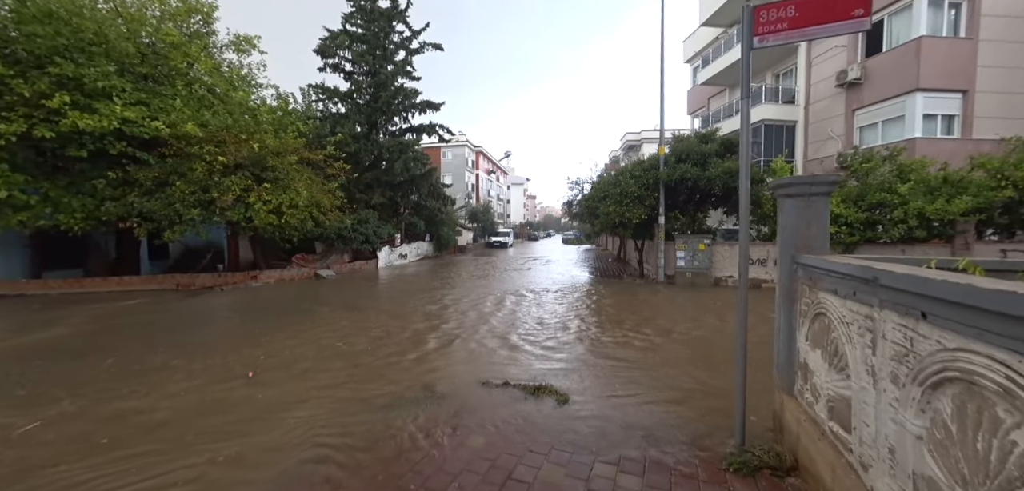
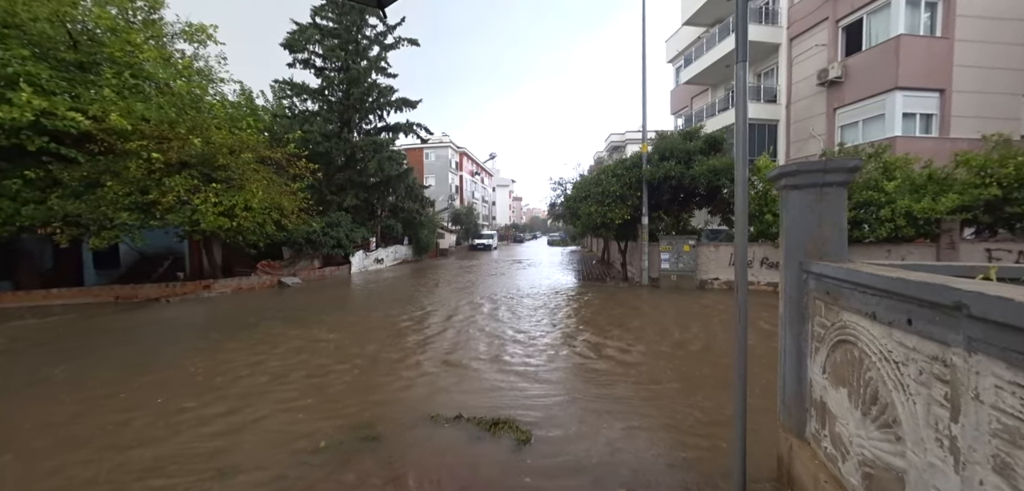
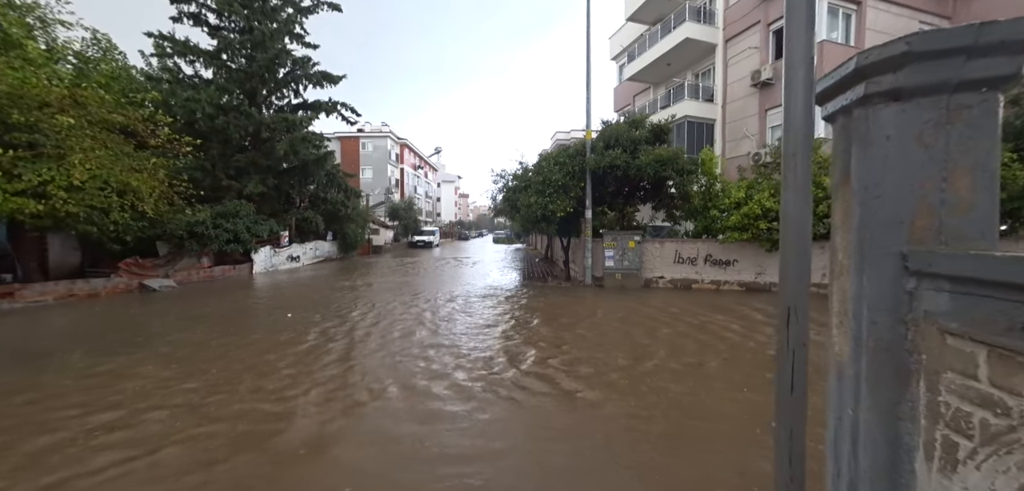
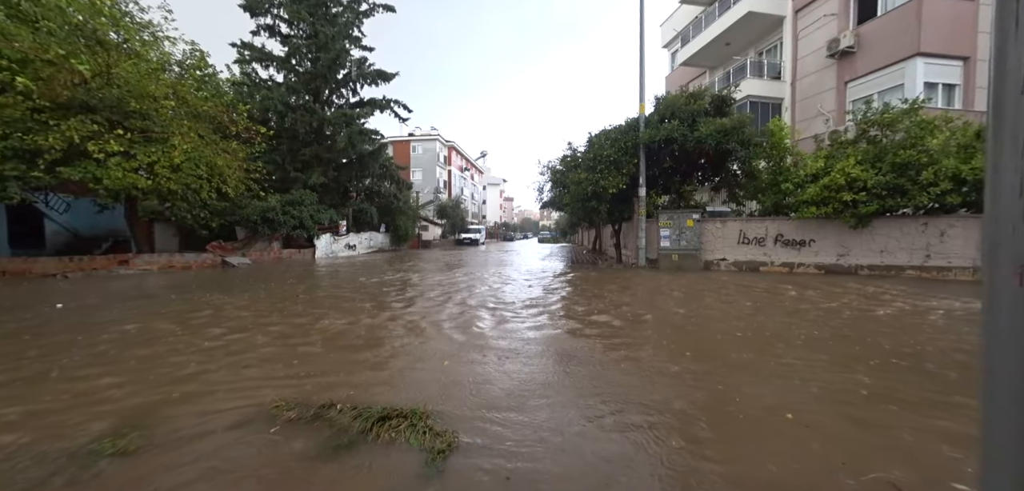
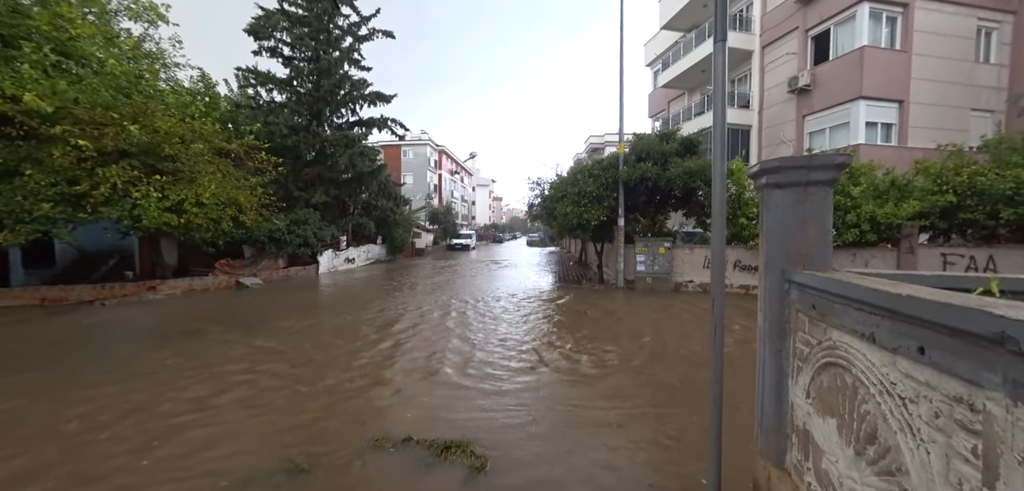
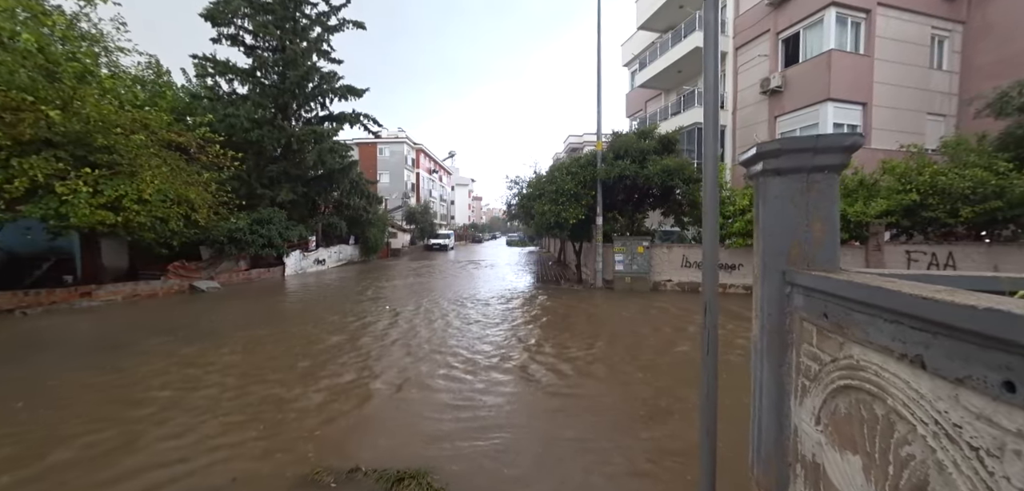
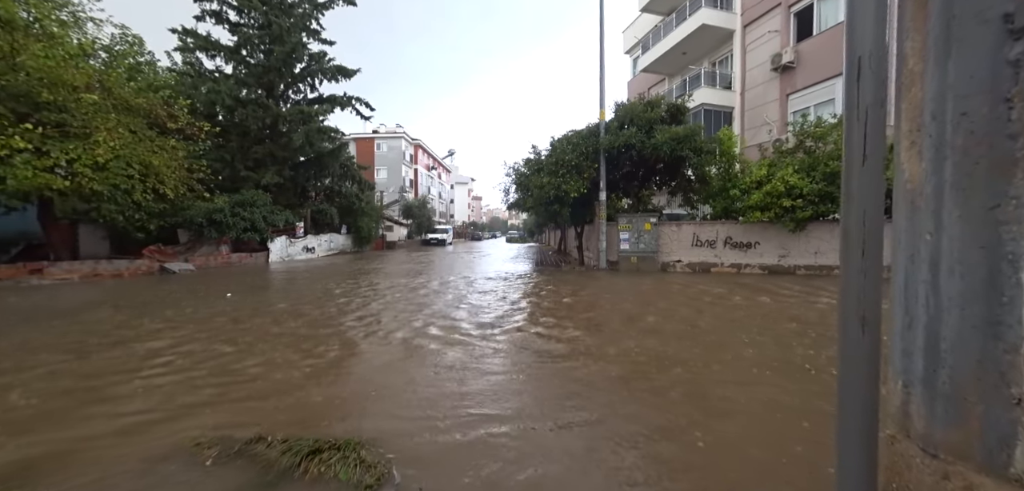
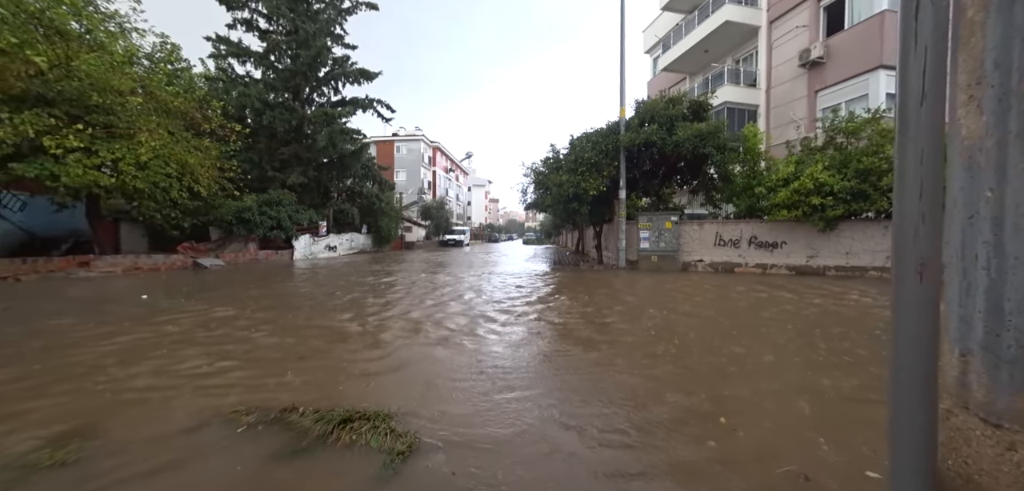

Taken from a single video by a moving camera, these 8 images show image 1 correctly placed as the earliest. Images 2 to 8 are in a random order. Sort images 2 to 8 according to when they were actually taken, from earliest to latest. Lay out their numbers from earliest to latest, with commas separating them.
2, 5, 6, 3, 7, 8, 4
